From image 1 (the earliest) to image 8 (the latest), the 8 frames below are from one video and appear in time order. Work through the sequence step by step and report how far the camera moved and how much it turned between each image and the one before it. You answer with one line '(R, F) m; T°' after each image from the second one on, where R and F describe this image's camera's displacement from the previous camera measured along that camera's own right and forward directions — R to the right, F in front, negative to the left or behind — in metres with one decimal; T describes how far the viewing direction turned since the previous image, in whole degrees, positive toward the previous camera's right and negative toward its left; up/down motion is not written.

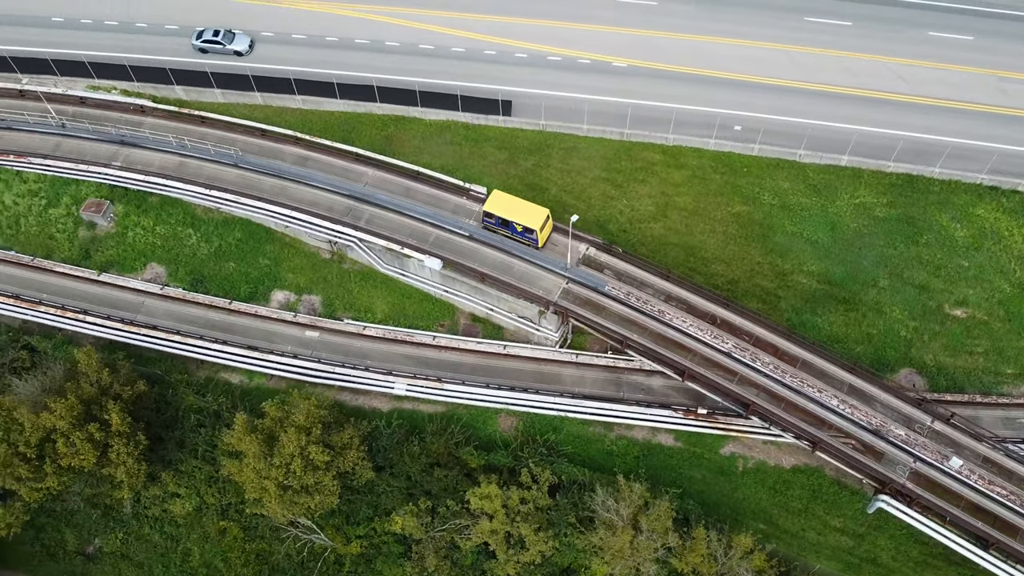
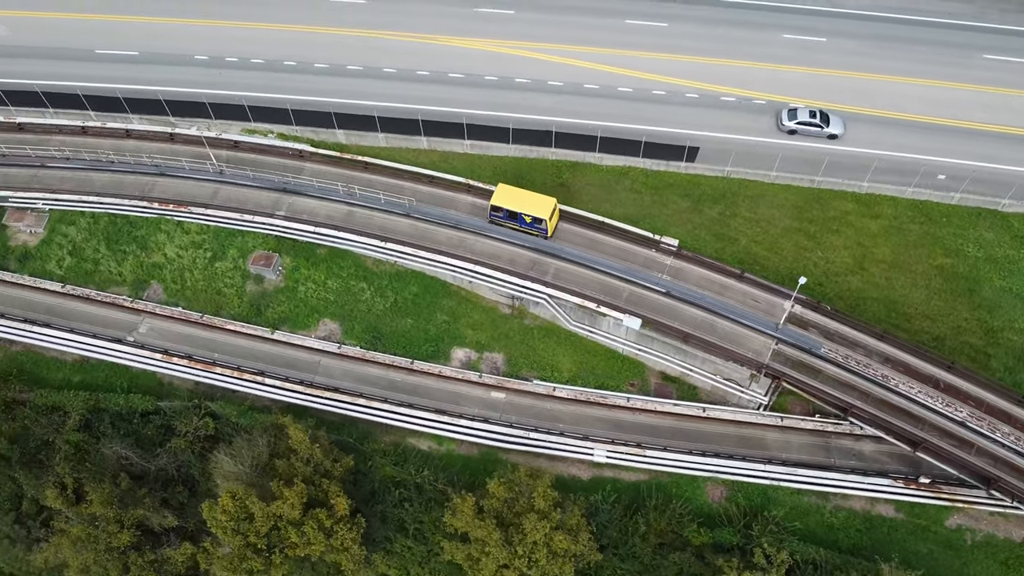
(-12.3, +2.0) m; 0°
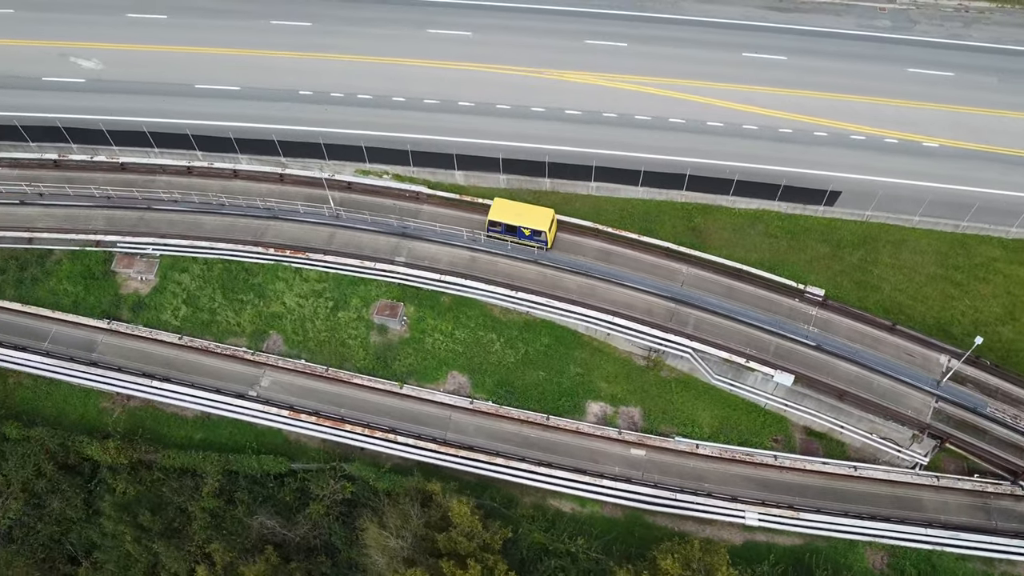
(-8.4, +1.6) m; 0°
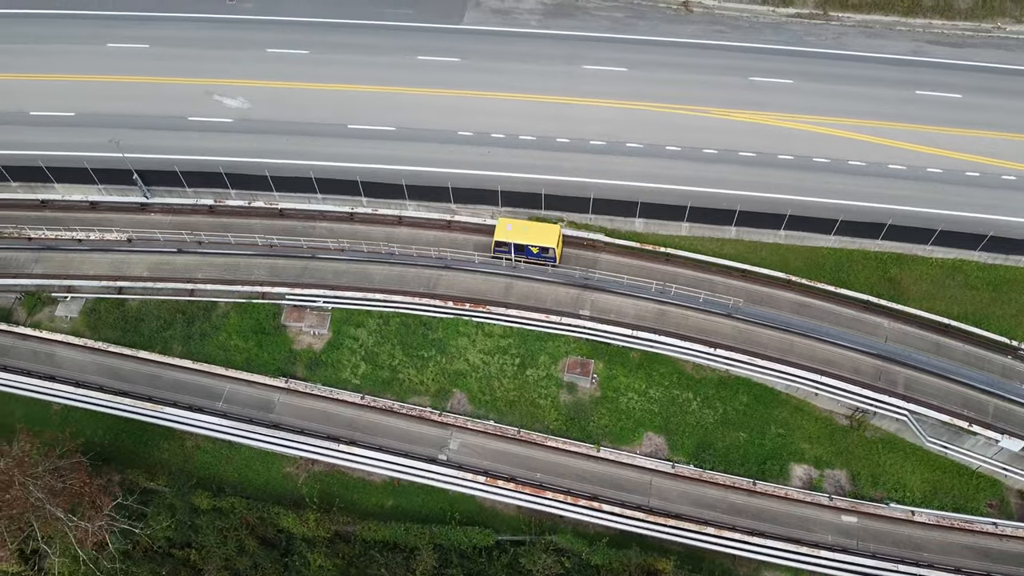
(-11.7, +1.8) m; 0°
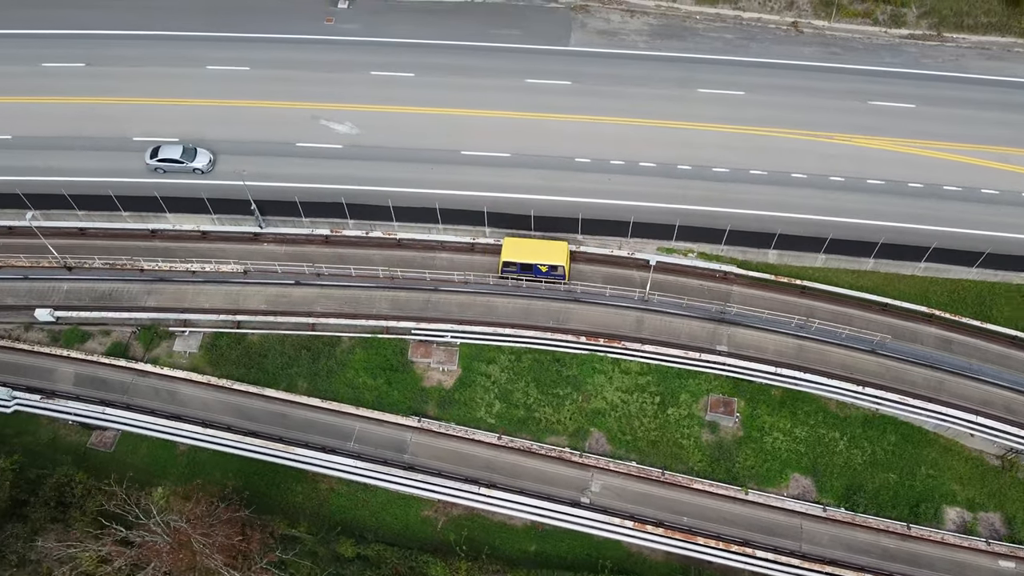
(-8.1, +1.2) m; 0°
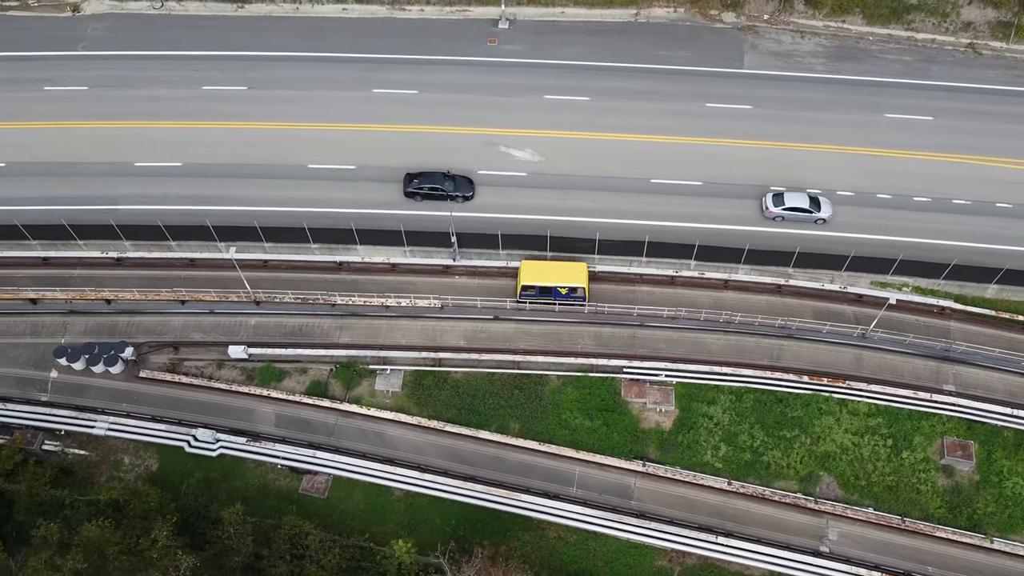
(-12.7, +1.4) m; 0°
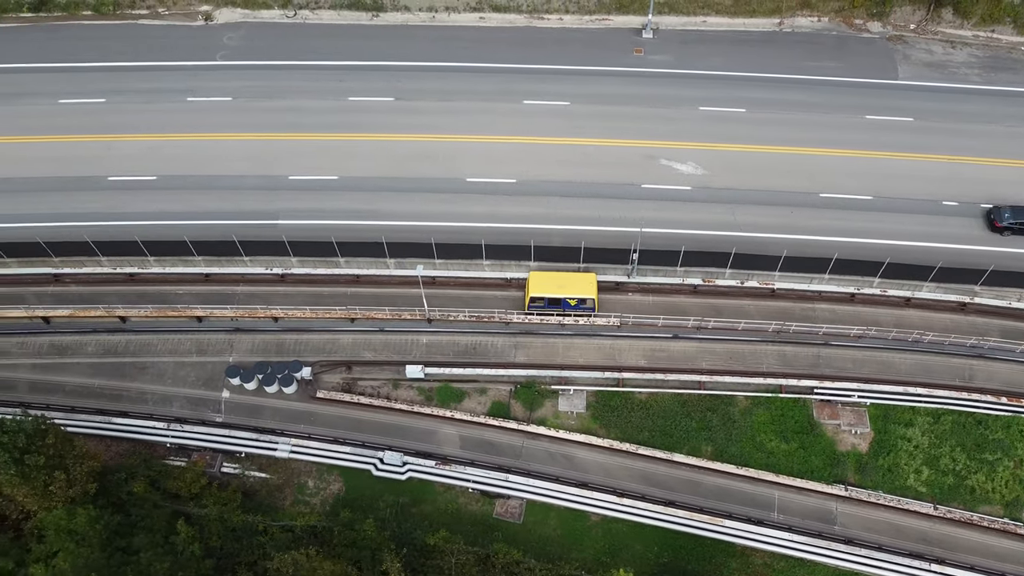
(-10.8, +0.9) m; 0°
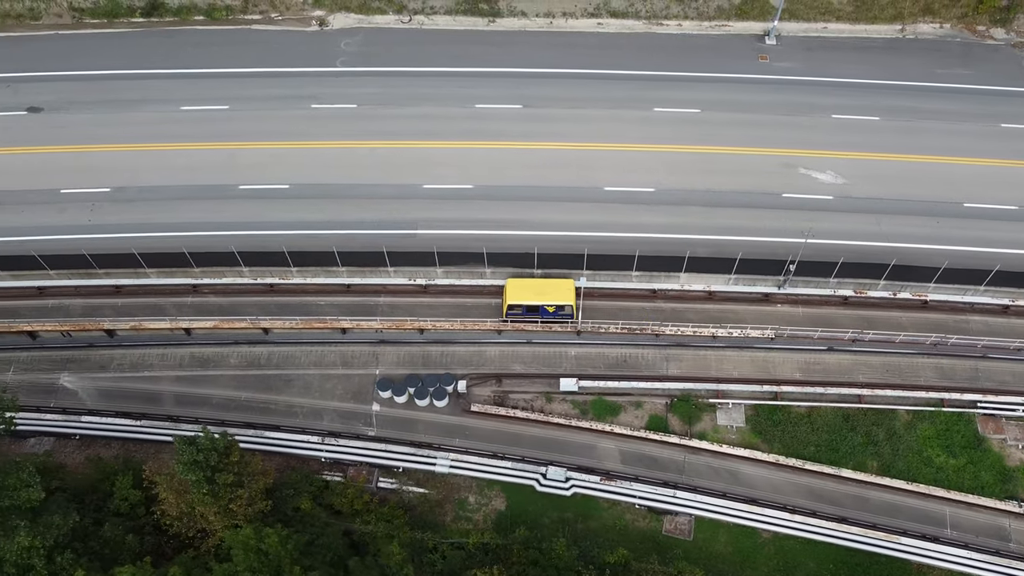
(-9.0, +0.6) m; 0°
